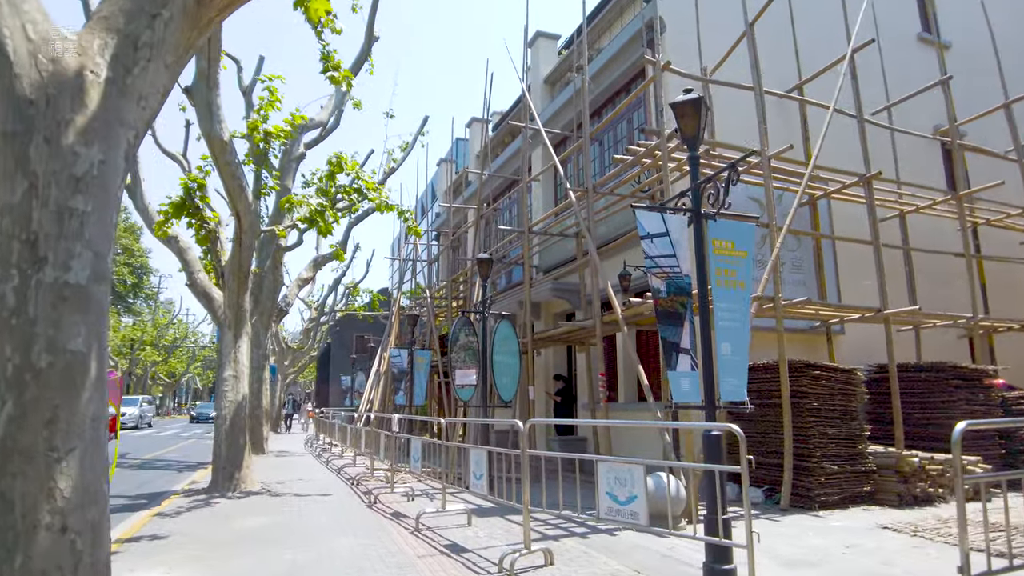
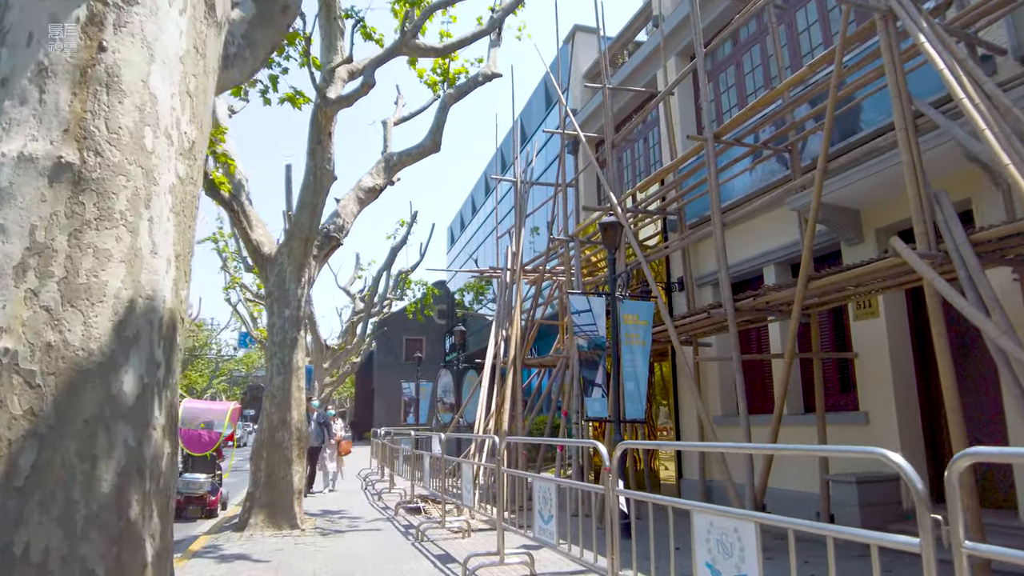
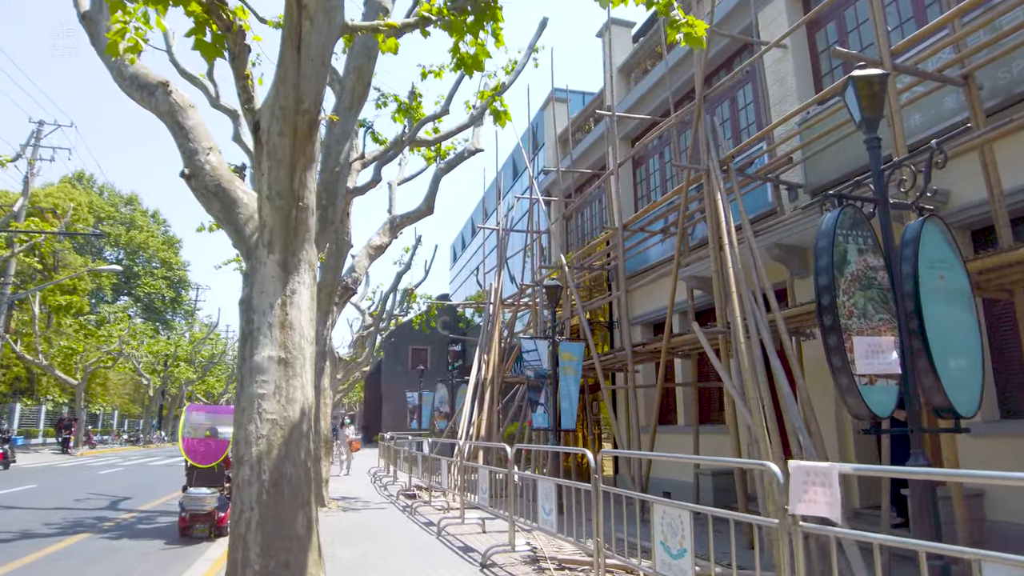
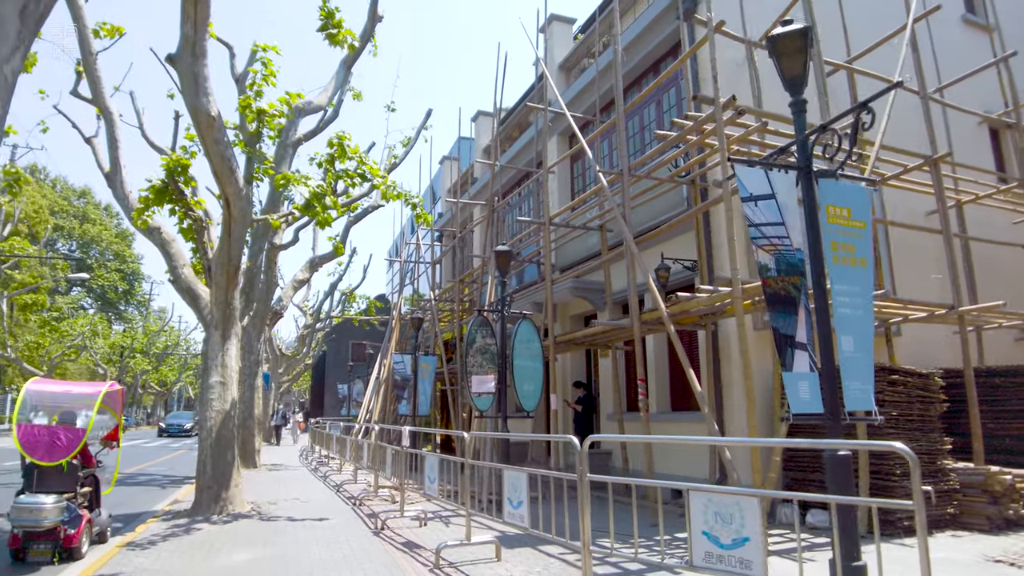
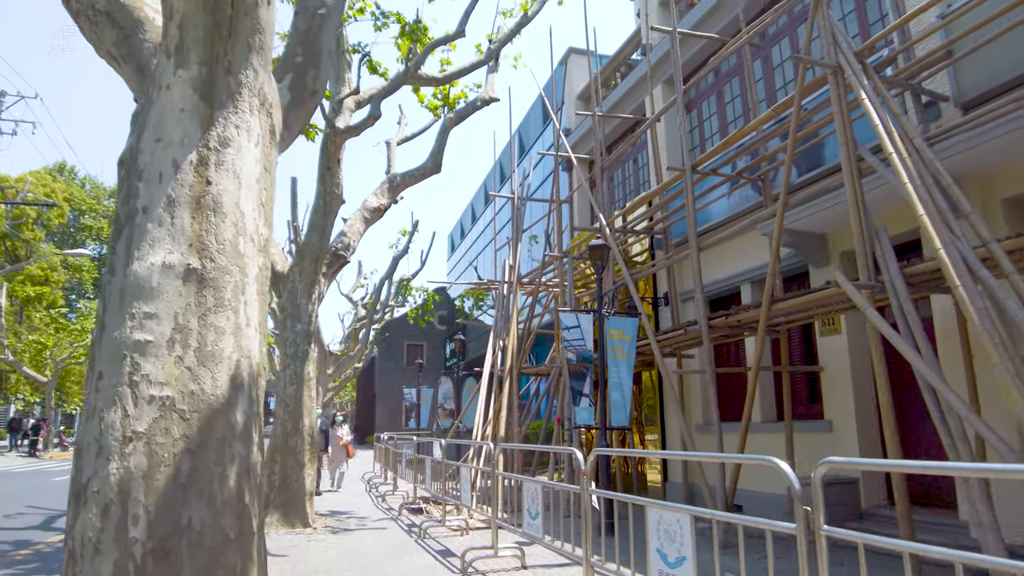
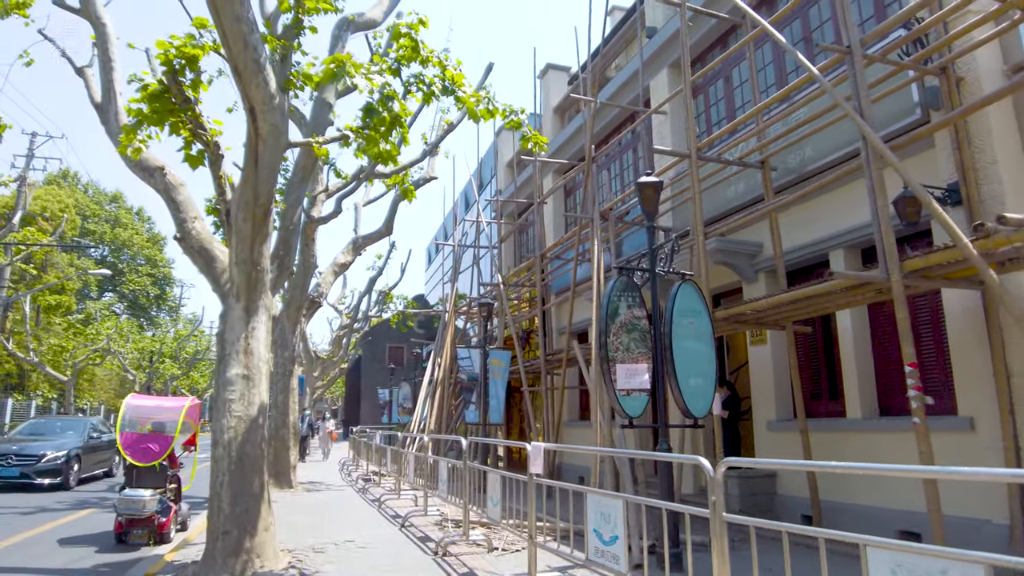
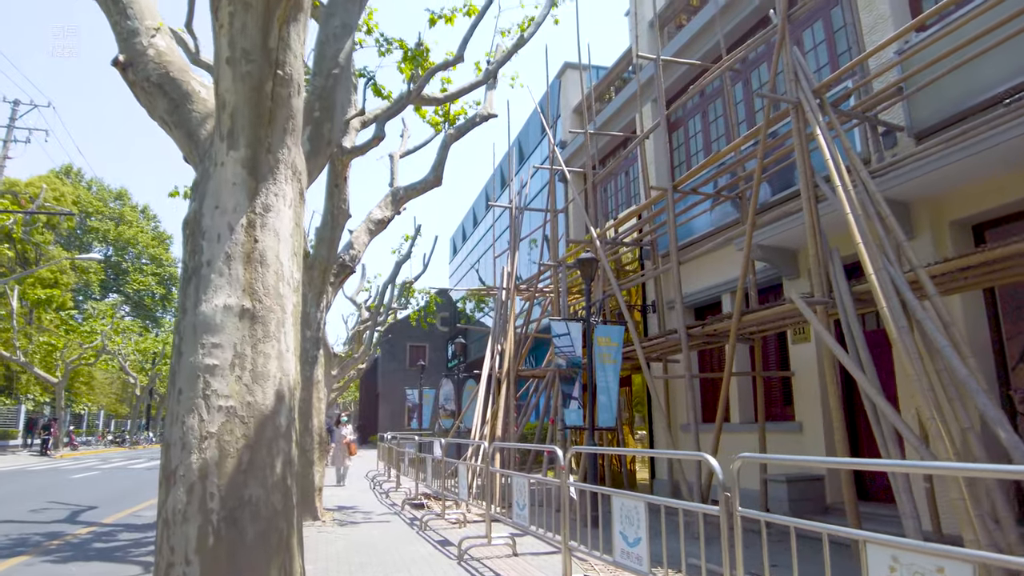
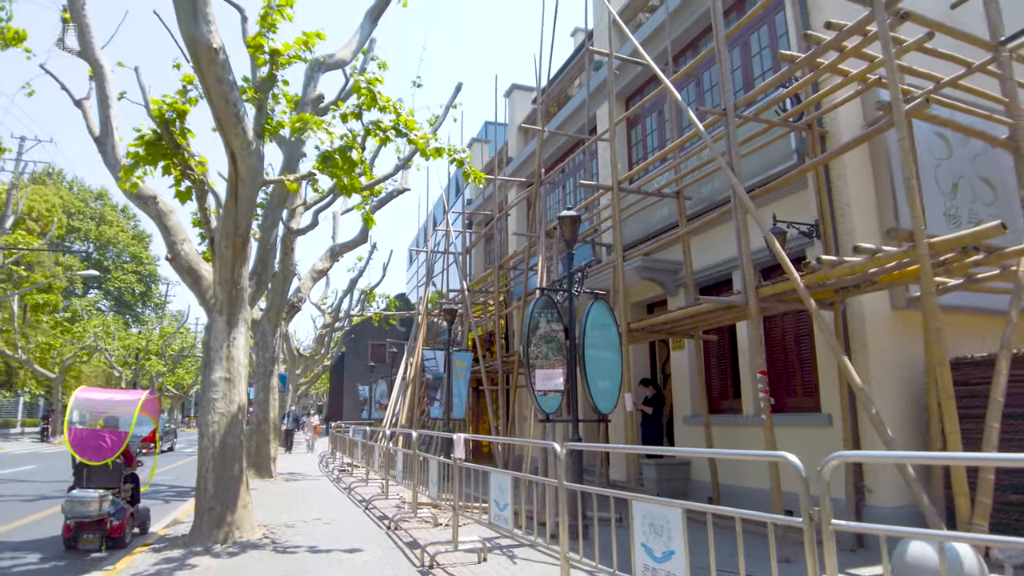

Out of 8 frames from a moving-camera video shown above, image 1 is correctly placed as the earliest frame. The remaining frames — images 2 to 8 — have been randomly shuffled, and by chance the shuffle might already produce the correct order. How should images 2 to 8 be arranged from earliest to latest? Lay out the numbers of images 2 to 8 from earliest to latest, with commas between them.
4, 8, 6, 3, 7, 5, 2
